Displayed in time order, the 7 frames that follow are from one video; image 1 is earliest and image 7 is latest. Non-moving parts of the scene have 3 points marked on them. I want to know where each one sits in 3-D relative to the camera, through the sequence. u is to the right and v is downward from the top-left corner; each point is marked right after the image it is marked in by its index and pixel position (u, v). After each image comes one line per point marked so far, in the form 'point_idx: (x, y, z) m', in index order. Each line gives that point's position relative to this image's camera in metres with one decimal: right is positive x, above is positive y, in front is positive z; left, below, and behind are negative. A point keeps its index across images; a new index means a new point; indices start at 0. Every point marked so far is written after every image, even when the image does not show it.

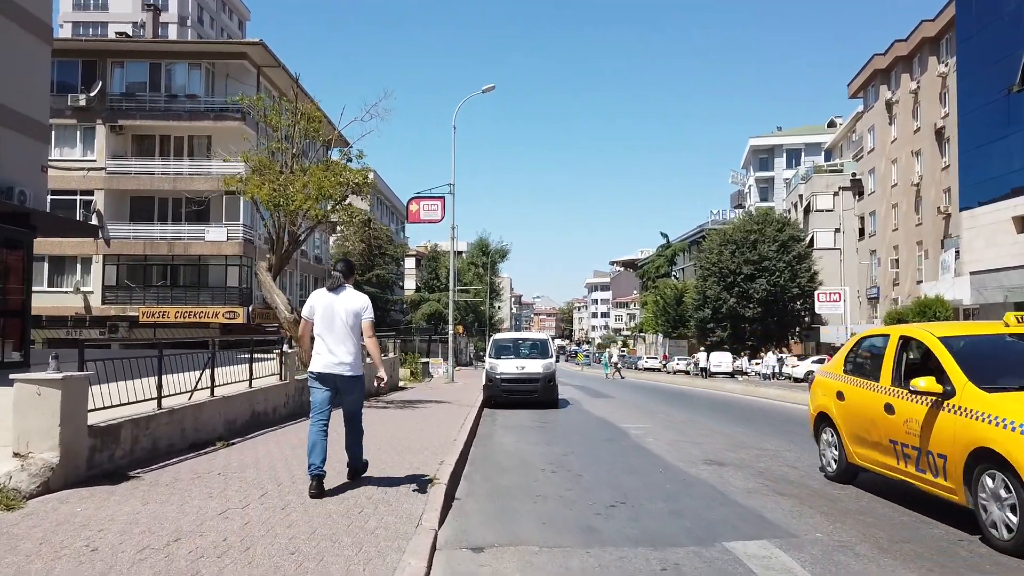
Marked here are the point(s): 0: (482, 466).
0: (-0.4, -2.2, +9.4) m
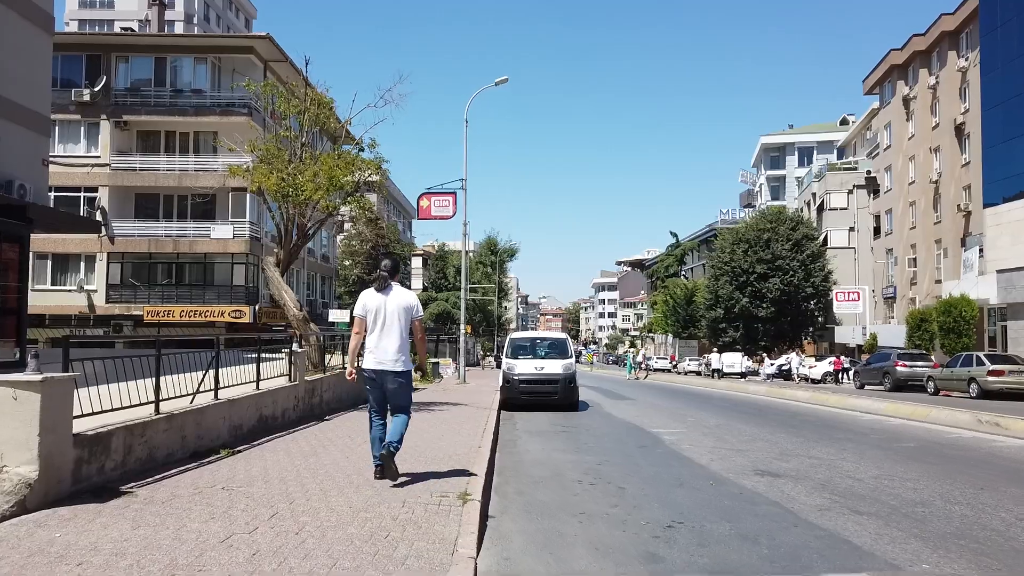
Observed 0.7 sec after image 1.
0: (0.0, -2.1, +8.5) m
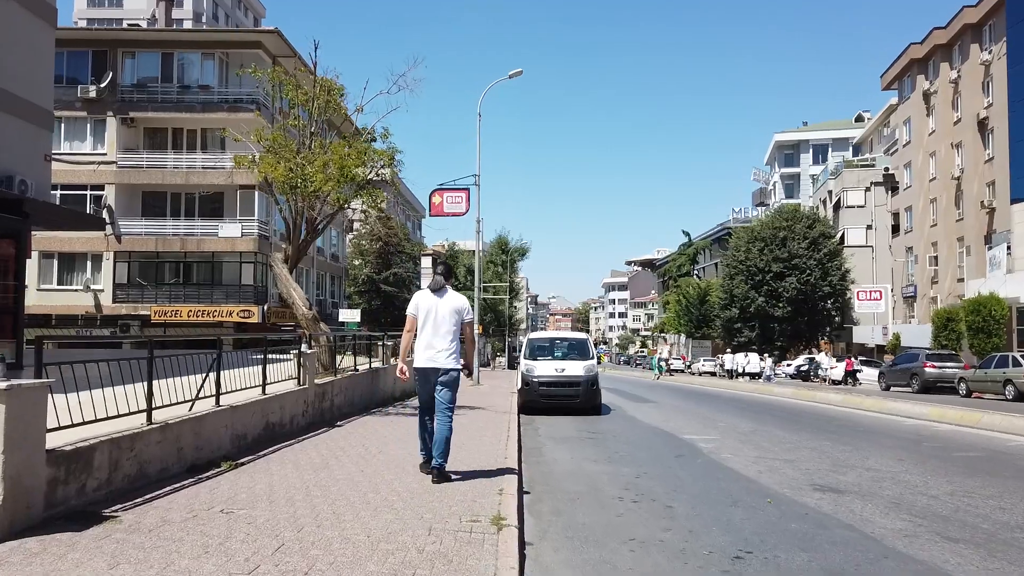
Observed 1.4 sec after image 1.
0: (+0.3, -2.1, +7.7) m
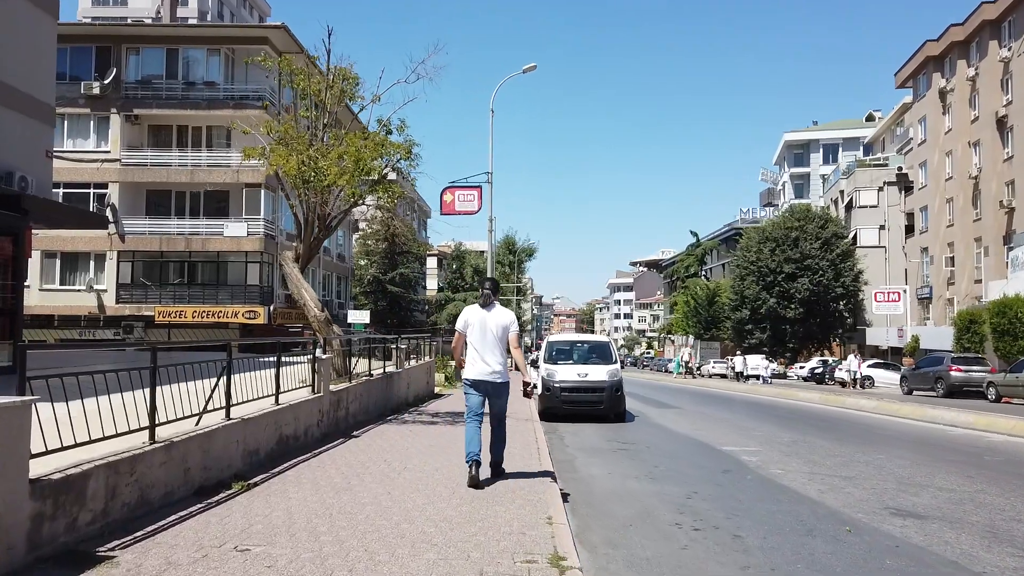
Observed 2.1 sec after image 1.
0: (+0.7, -2.1, +6.9) m
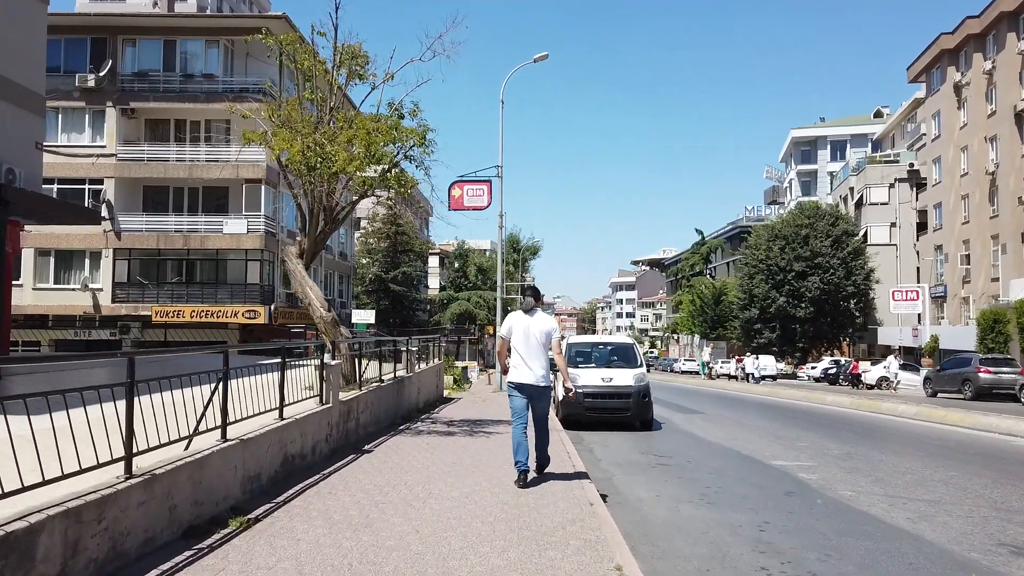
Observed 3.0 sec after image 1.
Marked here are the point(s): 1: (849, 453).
0: (+1.1, -2.0, +5.8) m
1: (+5.1, -2.5, +11.4) m
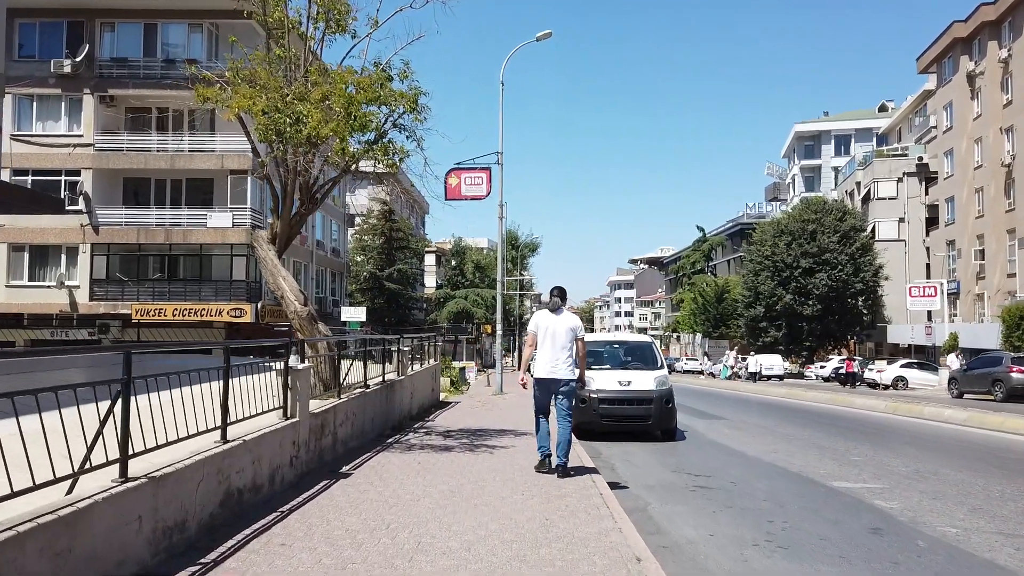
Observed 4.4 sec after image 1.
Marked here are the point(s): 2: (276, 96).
0: (+1.2, -1.9, +4.0) m
1: (+5.2, -2.3, +9.6) m
2: (-2.9, +2.4, +9.6) m
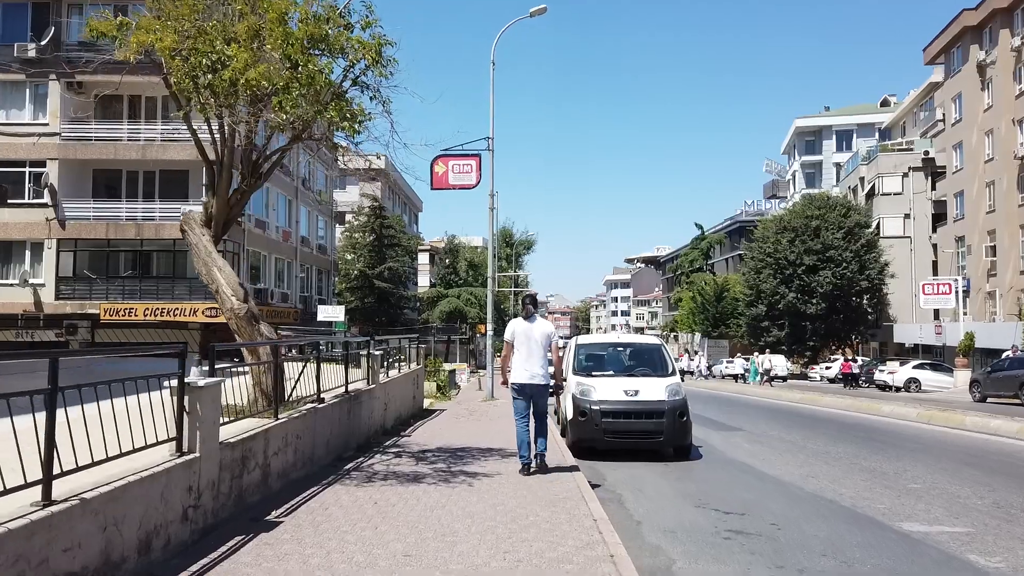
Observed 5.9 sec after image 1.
0: (+1.1, -1.8, +2.1) m
1: (+5.0, -2.2, +7.7) m
2: (-3.1, +2.5, +7.6) m
